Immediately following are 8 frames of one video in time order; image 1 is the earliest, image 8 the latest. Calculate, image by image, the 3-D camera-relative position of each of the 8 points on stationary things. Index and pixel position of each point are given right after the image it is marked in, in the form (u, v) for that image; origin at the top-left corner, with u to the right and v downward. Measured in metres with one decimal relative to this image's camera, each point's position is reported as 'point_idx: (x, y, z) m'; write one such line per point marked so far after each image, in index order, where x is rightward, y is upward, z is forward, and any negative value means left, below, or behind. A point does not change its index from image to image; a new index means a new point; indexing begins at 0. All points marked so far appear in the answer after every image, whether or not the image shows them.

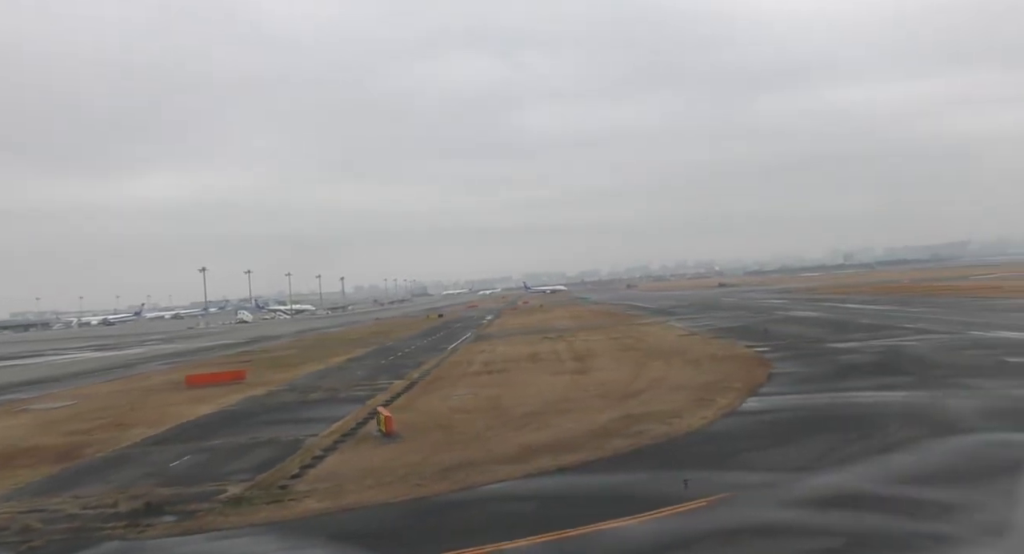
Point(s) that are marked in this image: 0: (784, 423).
0: (+7.1, -3.8, +19.0) m
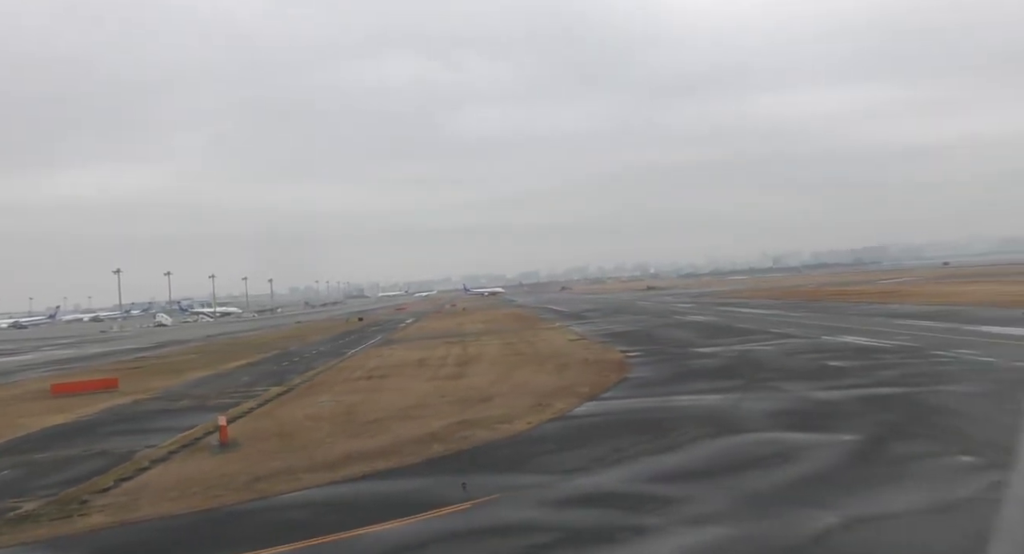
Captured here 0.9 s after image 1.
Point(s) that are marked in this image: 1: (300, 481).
0: (+2.3, -4.2, +20.1) m
1: (-4.8, -4.6, +16.3) m
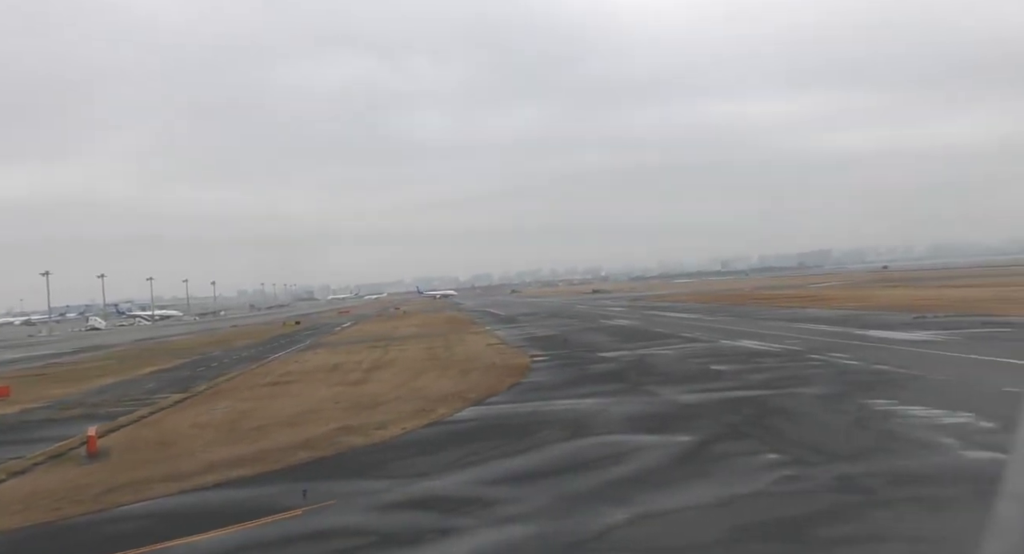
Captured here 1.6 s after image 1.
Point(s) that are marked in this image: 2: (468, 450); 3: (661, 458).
0: (-1.4, -4.4, +20.6) m
1: (-8.1, -4.8, +16.1) m
2: (-1.1, -4.1, +17.3) m
3: (+3.0, -3.7, +14.6) m
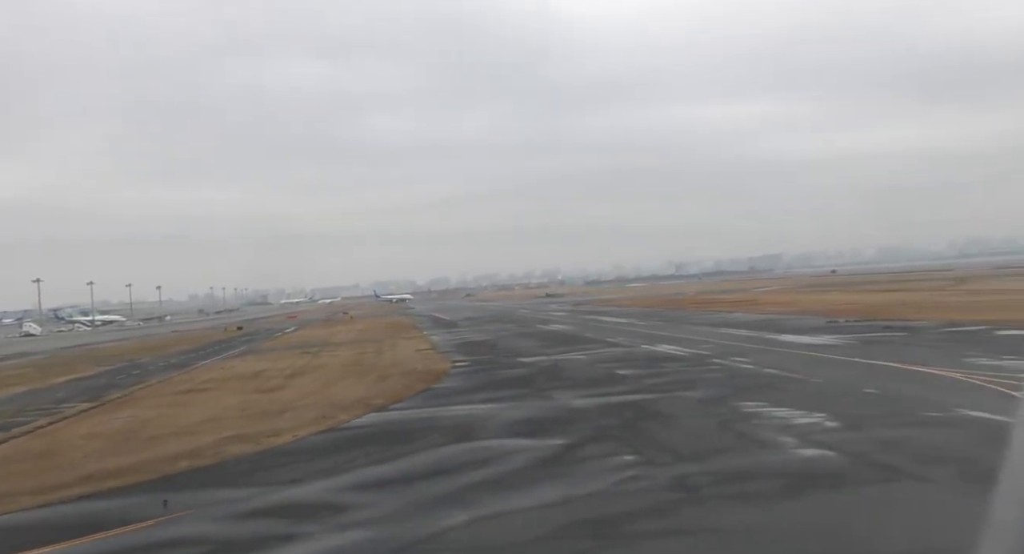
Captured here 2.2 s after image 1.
0: (-4.6, -4.6, +20.8) m
1: (-10.9, -5.0, +15.7) m
2: (-4.0, -4.3, +17.4) m
3: (+0.3, -3.8, +15.1) m
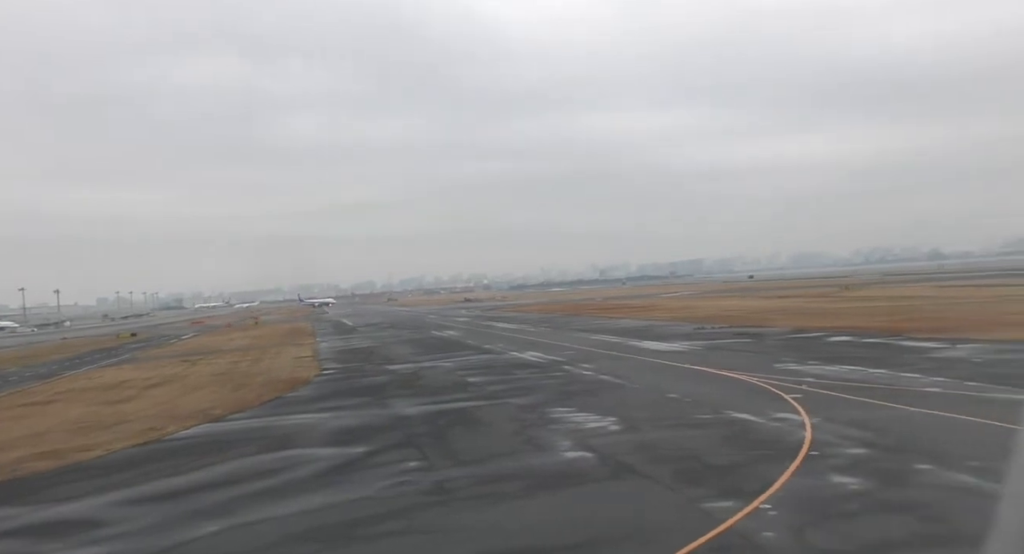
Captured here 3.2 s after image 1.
0: (-9.8, -4.9, +20.4) m
1: (-15.4, -5.2, +14.6) m
2: (-8.8, -4.6, +17.2) m
3: (-4.2, -4.1, +15.5) m
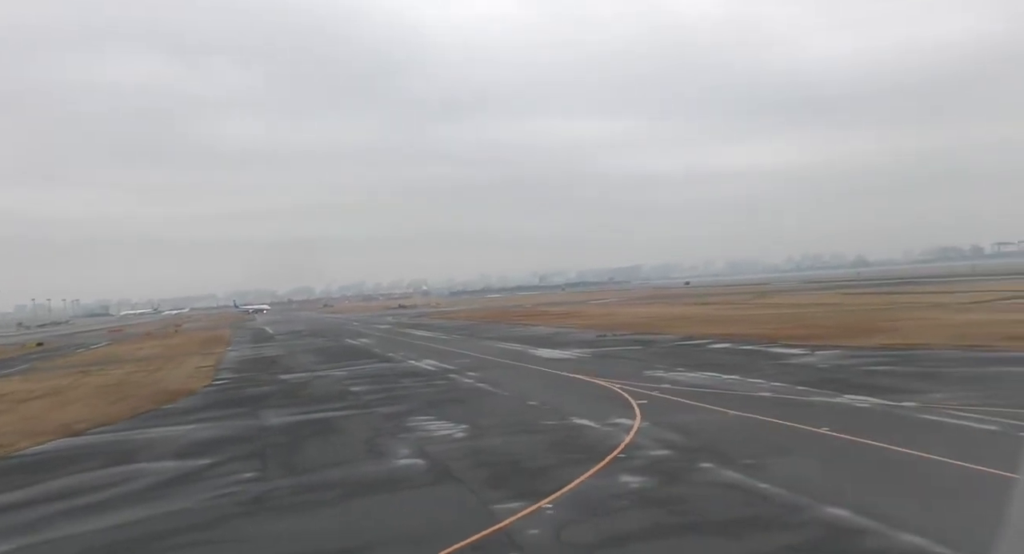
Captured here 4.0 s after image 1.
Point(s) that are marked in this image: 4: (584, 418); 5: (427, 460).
0: (-13.8, -5.2, +19.7) m
1: (-18.7, -5.4, +13.4) m
2: (-12.4, -4.9, +16.7) m
3: (-7.7, -4.4, +15.4) m
4: (+1.9, -3.7, +18.8) m
5: (-1.7, -3.8, +14.9) m
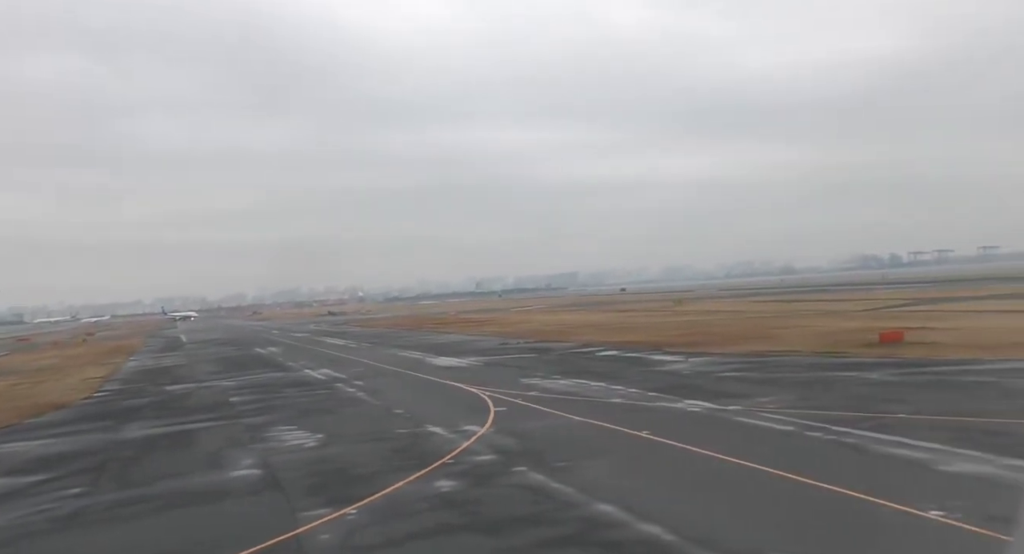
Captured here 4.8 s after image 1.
0: (-17.7, -5.4, +18.6) m
1: (-21.9, -5.5, +11.7) m
2: (-16.0, -5.1, +15.7) m
3: (-11.2, -4.6, +15.0) m
4: (-2.0, -4.0, +19.3) m
5: (-5.2, -4.1, +15.1) m
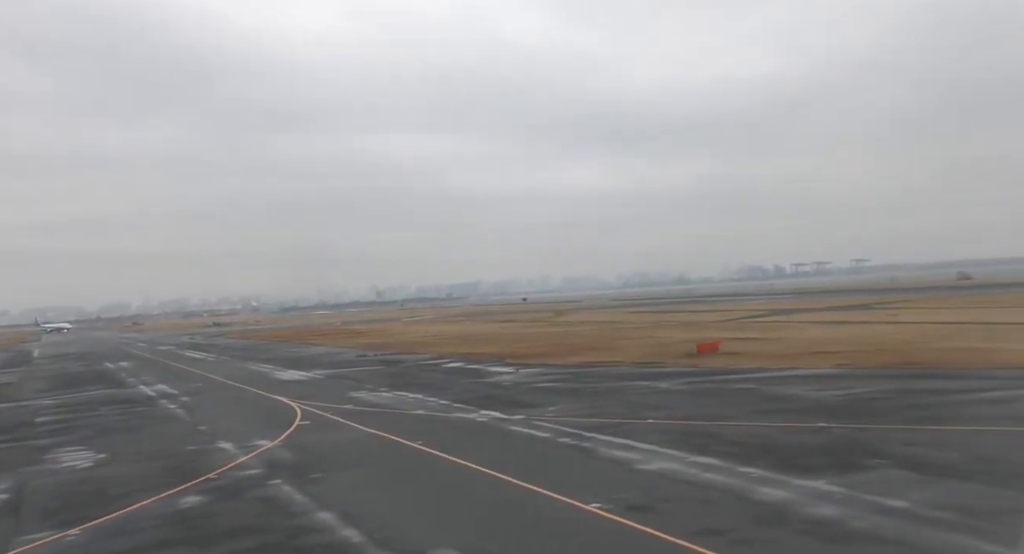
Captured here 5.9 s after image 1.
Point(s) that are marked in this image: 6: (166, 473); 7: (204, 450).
0: (-22.9, -5.7, +16.1) m
1: (-26.0, -5.7, +8.6) m
2: (-20.8, -5.3, +13.5) m
3: (-16.0, -4.9, +13.5) m
4: (-7.6, -4.4, +19.3) m
5: (-10.0, -4.4, +14.6) m
6: (-7.5, -4.3, +15.6) m
7: (-7.9, -4.4, +18.5) m
